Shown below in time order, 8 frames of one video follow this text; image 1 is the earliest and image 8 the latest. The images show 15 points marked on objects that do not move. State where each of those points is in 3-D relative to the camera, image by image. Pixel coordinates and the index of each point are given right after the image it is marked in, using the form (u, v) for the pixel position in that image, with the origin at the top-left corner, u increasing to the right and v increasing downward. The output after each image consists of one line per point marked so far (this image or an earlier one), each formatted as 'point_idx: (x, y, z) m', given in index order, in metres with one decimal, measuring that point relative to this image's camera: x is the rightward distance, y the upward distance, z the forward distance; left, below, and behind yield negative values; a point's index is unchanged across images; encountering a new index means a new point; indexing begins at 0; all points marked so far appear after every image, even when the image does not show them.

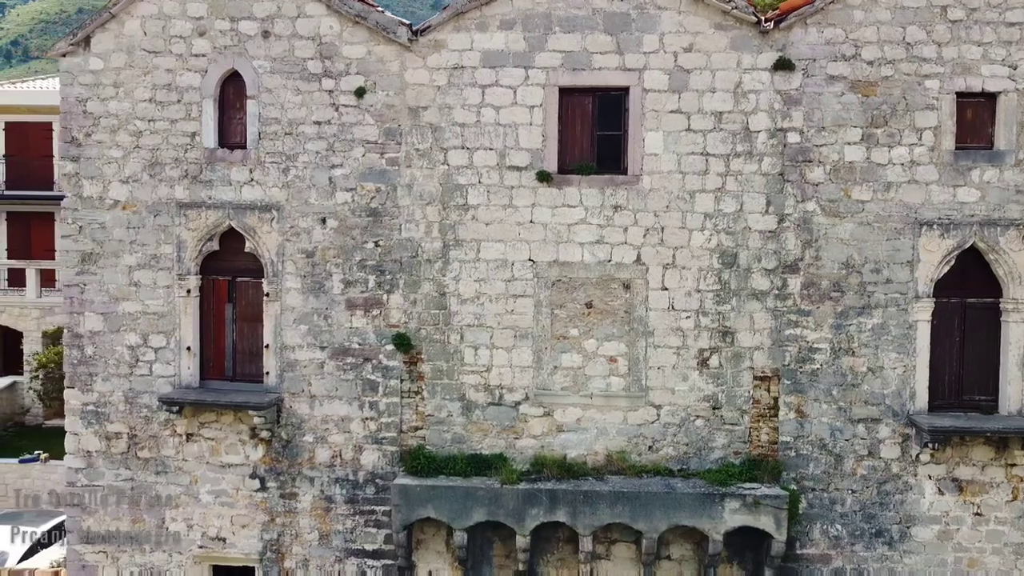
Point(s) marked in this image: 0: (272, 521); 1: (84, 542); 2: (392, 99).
0: (-2.5, -2.4, +8.4) m
1: (-4.5, -2.7, +8.6) m
2: (-1.2, +1.9, +8.1) m
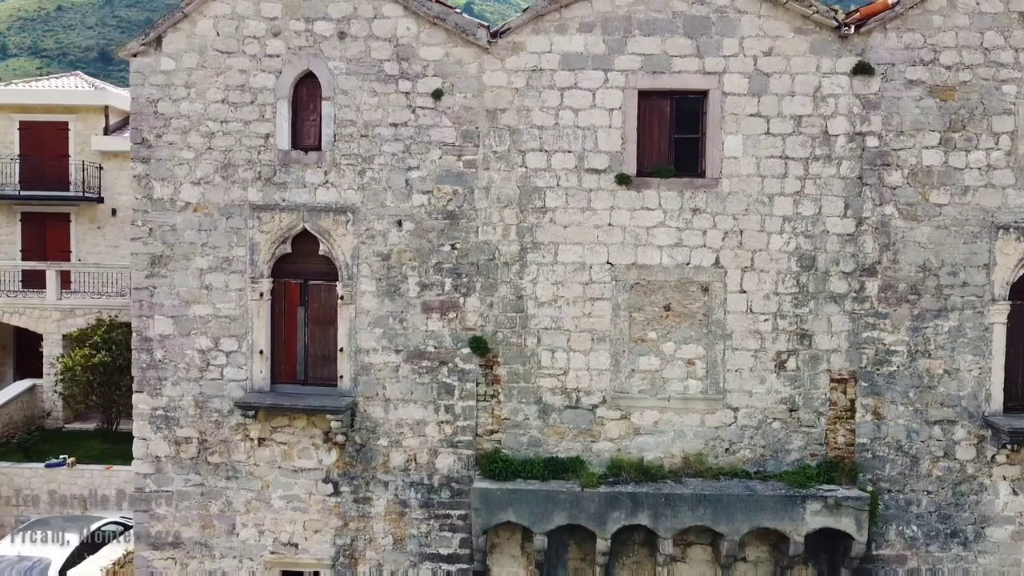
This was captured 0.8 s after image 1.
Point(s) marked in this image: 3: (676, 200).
0: (-1.7, -2.4, +8.3) m
1: (-3.7, -2.7, +8.4) m
2: (-0.4, +1.9, +8.1) m
3: (+1.6, +0.9, +8.0) m
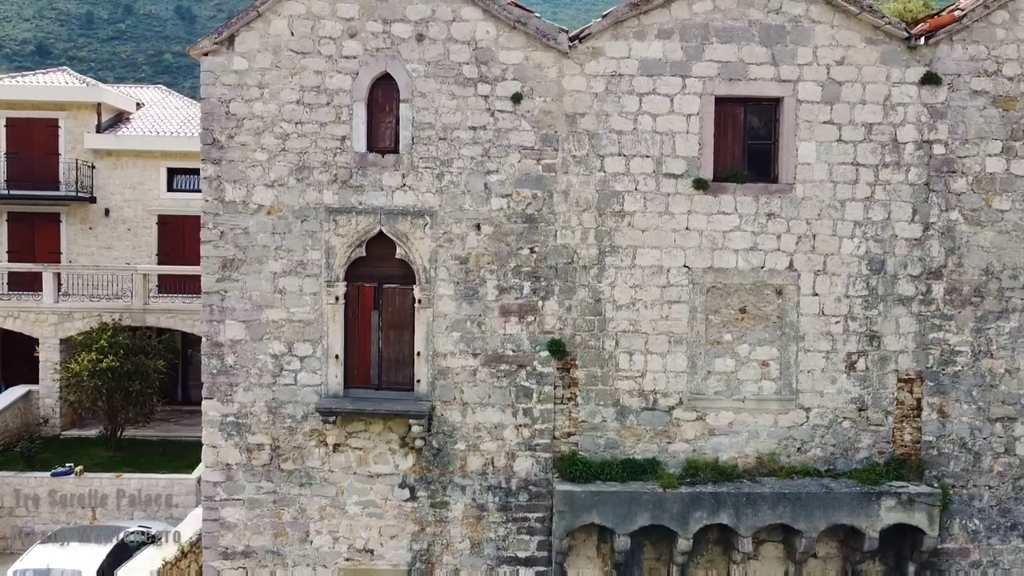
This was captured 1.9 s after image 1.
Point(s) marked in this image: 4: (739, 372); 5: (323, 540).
0: (-0.9, -2.5, +8.3) m
1: (-2.9, -2.7, +8.3) m
2: (+0.4, +1.8, +8.1) m
3: (+2.4, +0.8, +8.2) m
4: (+2.3, -0.9, +8.3) m
5: (-1.9, -2.6, +8.3) m
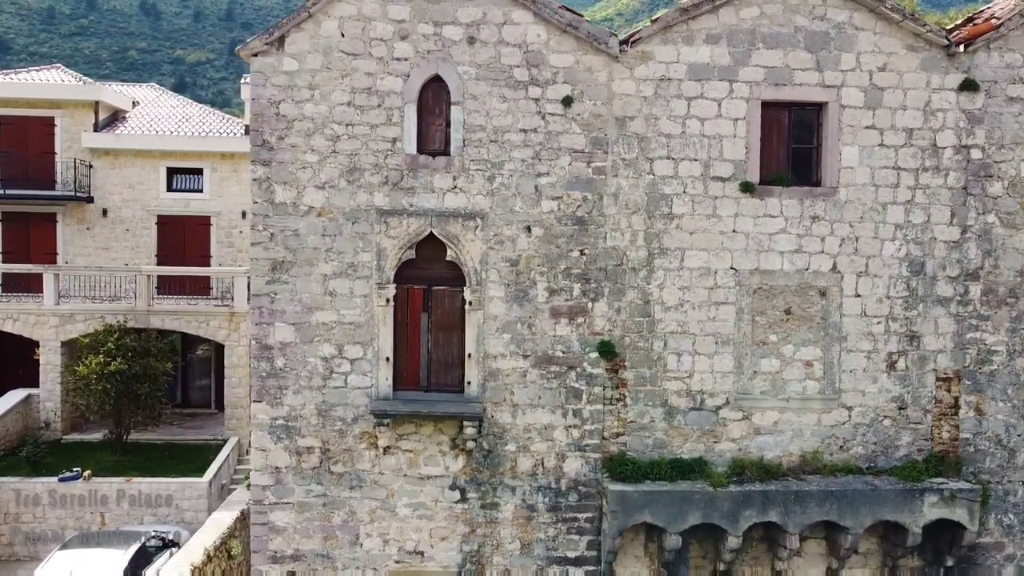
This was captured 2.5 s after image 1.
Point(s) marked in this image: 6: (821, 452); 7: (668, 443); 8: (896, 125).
0: (-0.4, -2.5, +8.3) m
1: (-2.4, -2.8, +8.2) m
2: (+0.9, +1.8, +8.2) m
3: (+2.9, +0.8, +8.4) m
4: (+2.8, -0.9, +8.4) m
5: (-1.4, -2.6, +8.3) m
6: (+3.2, -1.7, +8.5) m
7: (+1.6, -1.6, +8.4) m
8: (+4.0, +1.7, +8.4) m
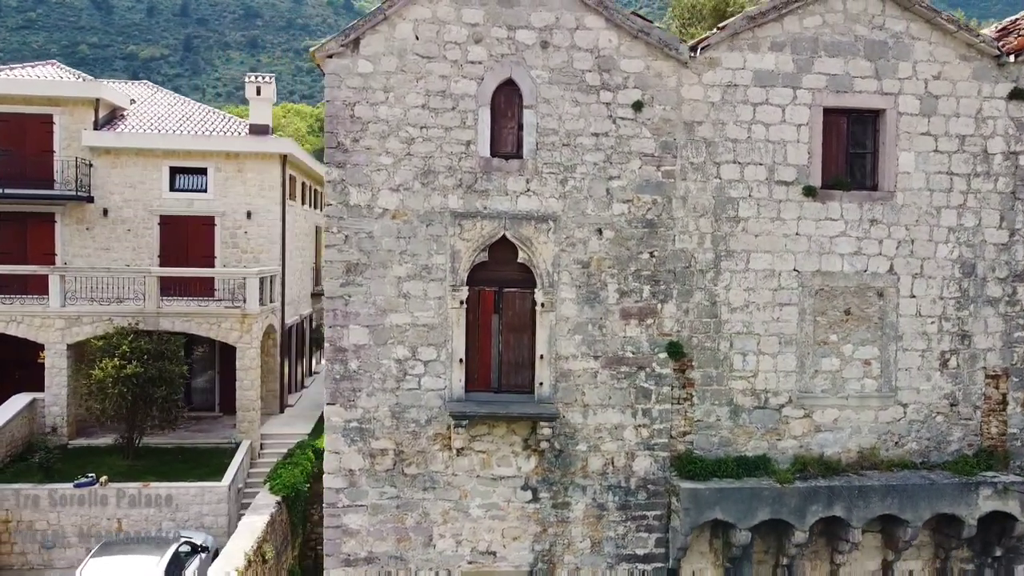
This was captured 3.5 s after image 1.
0: (+0.3, -2.5, +8.4) m
1: (-1.7, -2.8, +8.2) m
2: (+1.6, +1.8, +8.4) m
3: (+3.6, +0.8, +8.6) m
4: (+3.5, -0.9, +8.7) m
5: (-0.7, -2.6, +8.3) m
6: (+4.0, -1.7, +8.8) m
7: (+2.3, -1.6, +8.6) m
8: (+4.7, +1.7, +8.7) m
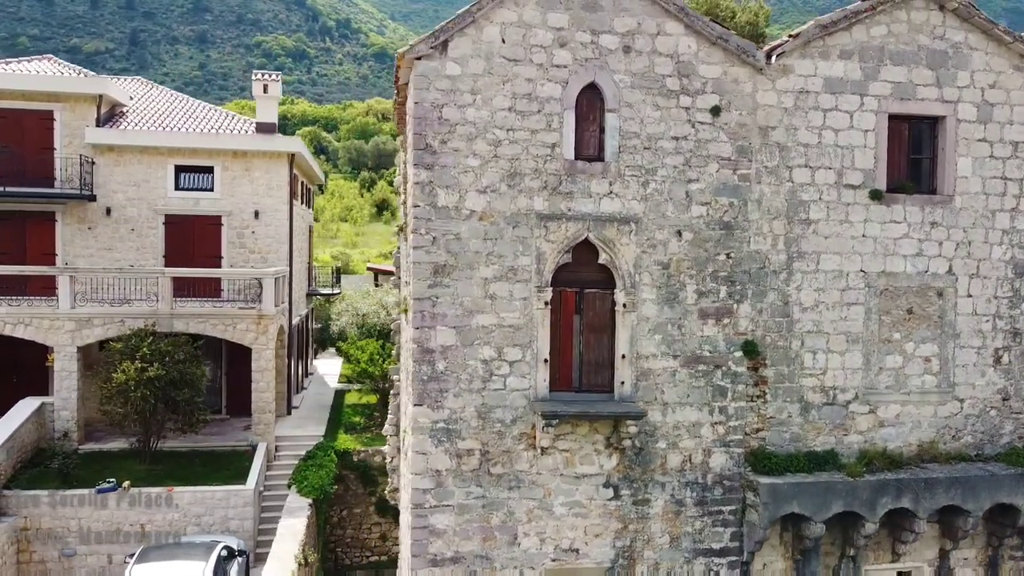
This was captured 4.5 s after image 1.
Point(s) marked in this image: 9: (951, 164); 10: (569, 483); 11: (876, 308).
0: (+1.2, -2.5, +8.5) m
1: (-0.8, -2.8, +8.2) m
2: (+2.5, +1.8, +8.6) m
3: (+4.5, +0.8, +8.9) m
4: (+4.4, -0.9, +9.0) m
5: (+0.2, -2.6, +8.4) m
6: (+4.8, -1.7, +9.2) m
7: (+3.2, -1.6, +8.9) m
8: (+5.5, +1.7, +9.1) m
9: (+4.8, +1.4, +9.0) m
10: (+0.6, -2.0, +8.4) m
11: (+4.0, -0.2, +8.9) m
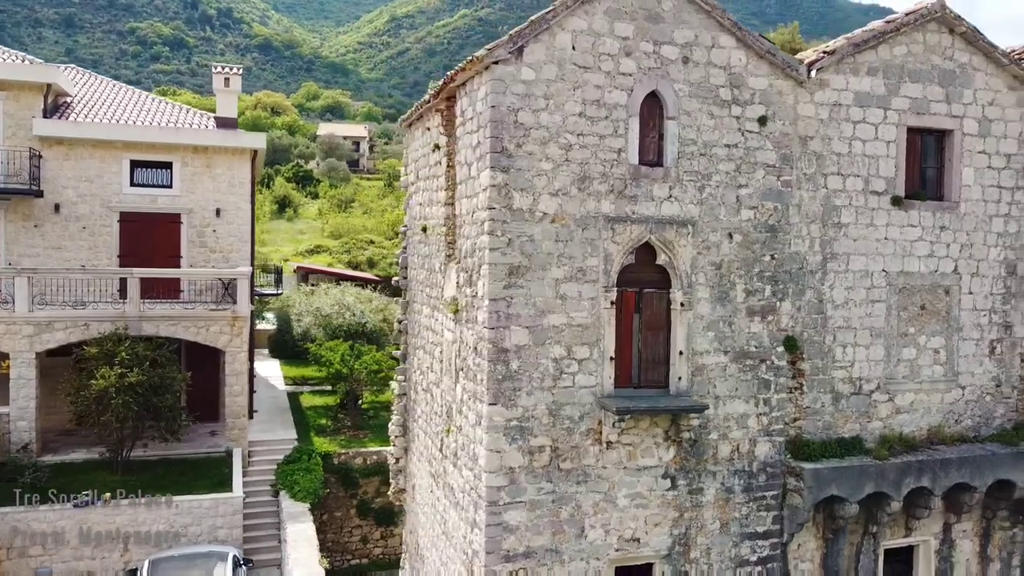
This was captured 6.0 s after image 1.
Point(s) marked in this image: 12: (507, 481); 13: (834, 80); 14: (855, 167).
0: (+1.9, -2.5, +8.9) m
1: (-0.1, -2.8, +8.4) m
2: (+3.1, +1.8, +9.2) m
3: (+5.0, +0.8, +9.8) m
4: (+4.9, -0.9, +9.9) m
5: (+0.9, -2.6, +8.7) m
6: (+5.3, -1.7, +10.1) m
7: (+3.8, -1.6, +9.6) m
8: (+6.0, +1.7, +10.1) m
9: (+5.4, +1.4, +9.9) m
10: (+1.3, -2.0, +8.7) m
11: (+4.6, -0.2, +9.7) m
12: (0.0, -2.0, +8.3) m
13: (+3.7, +2.4, +9.3) m
14: (+4.0, +1.4, +9.4) m
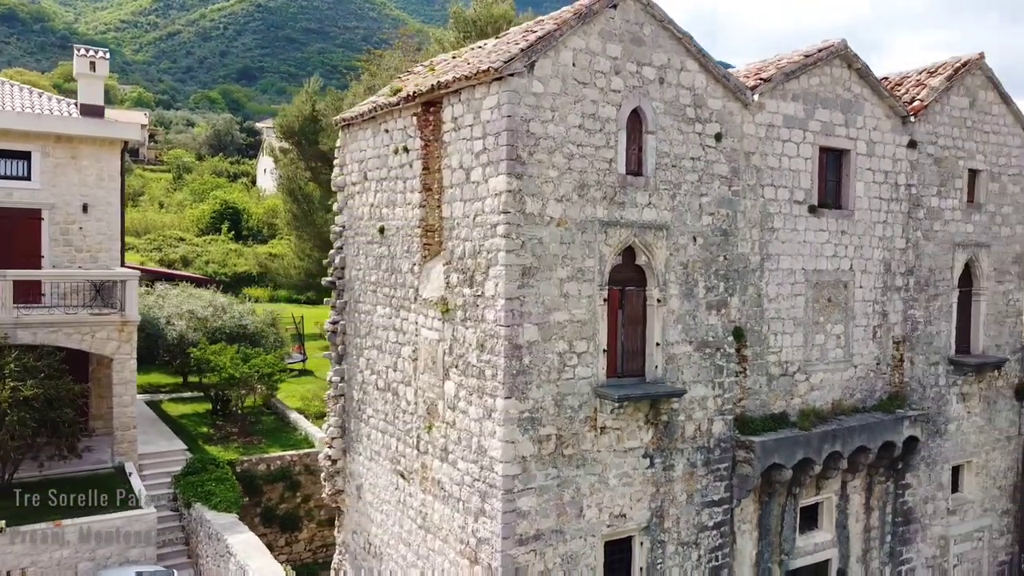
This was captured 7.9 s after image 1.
0: (+1.8, -2.5, +9.9) m
1: (+0.1, -2.8, +8.9) m
2: (+2.9, +1.8, +10.4) m
3: (+4.6, +0.9, +11.6) m
4: (+4.5, -0.8, +11.6) m
5: (+0.9, -2.6, +9.4) m
6: (+4.8, -1.6, +11.9) m
7: (+3.5, -1.6, +11.0) m
8: (+5.5, +1.8, +12.1) m
9: (+4.9, +1.5, +11.8) m
10: (+1.3, -2.0, +9.6) m
11: (+4.2, -0.1, +11.4) m
12: (+0.1, -2.0, +8.8) m
13: (+3.4, +2.4, +10.7) m
14: (+3.7, +1.5, +11.0) m
